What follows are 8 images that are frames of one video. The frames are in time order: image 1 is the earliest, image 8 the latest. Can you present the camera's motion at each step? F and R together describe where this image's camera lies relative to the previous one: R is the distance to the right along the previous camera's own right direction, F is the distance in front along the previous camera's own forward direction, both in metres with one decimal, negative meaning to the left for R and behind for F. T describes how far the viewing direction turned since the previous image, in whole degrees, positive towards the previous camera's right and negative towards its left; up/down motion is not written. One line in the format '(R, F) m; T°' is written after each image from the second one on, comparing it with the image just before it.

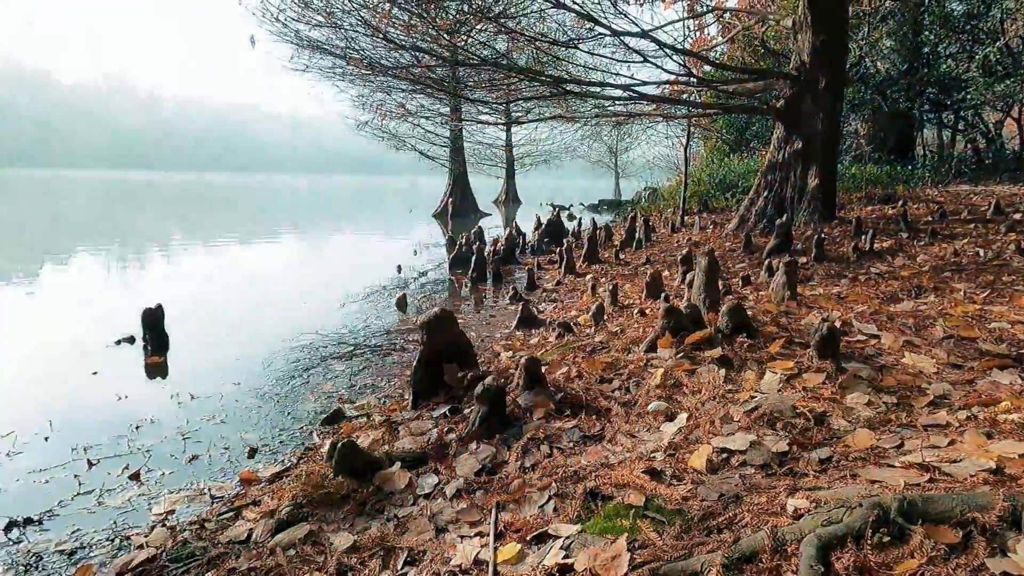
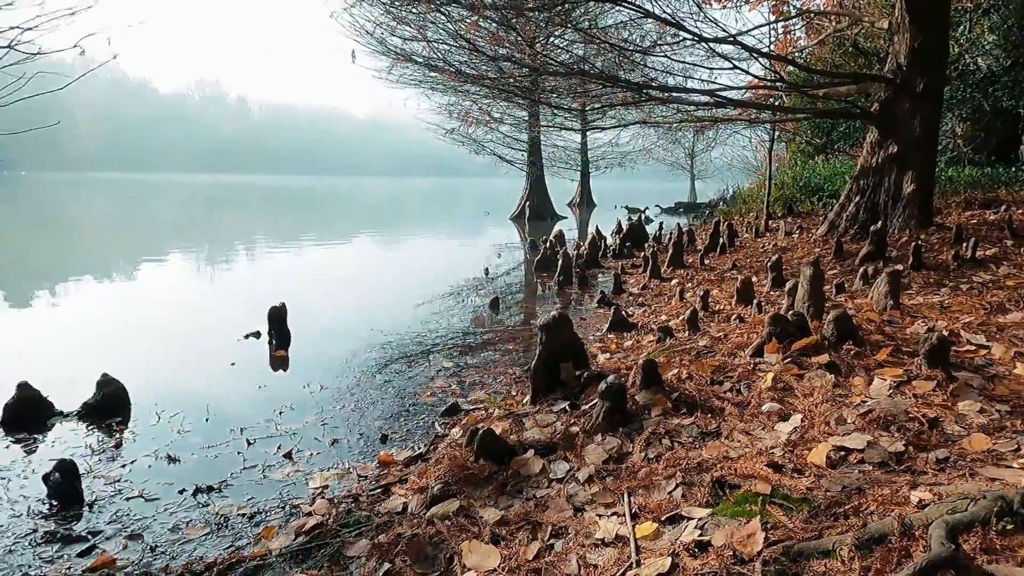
(-0.3, -0.3) m; -6°
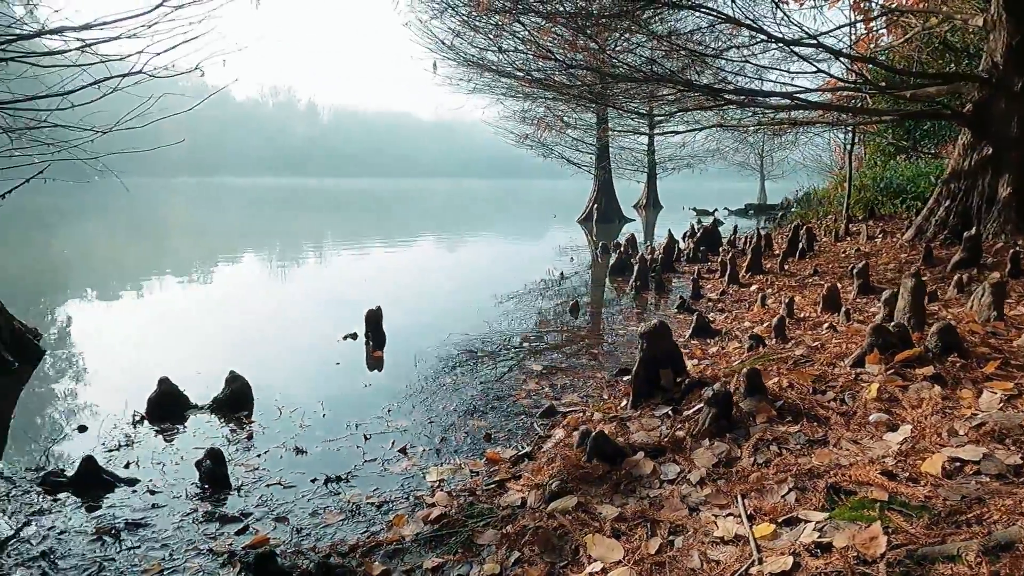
(-0.3, -0.2) m; -5°
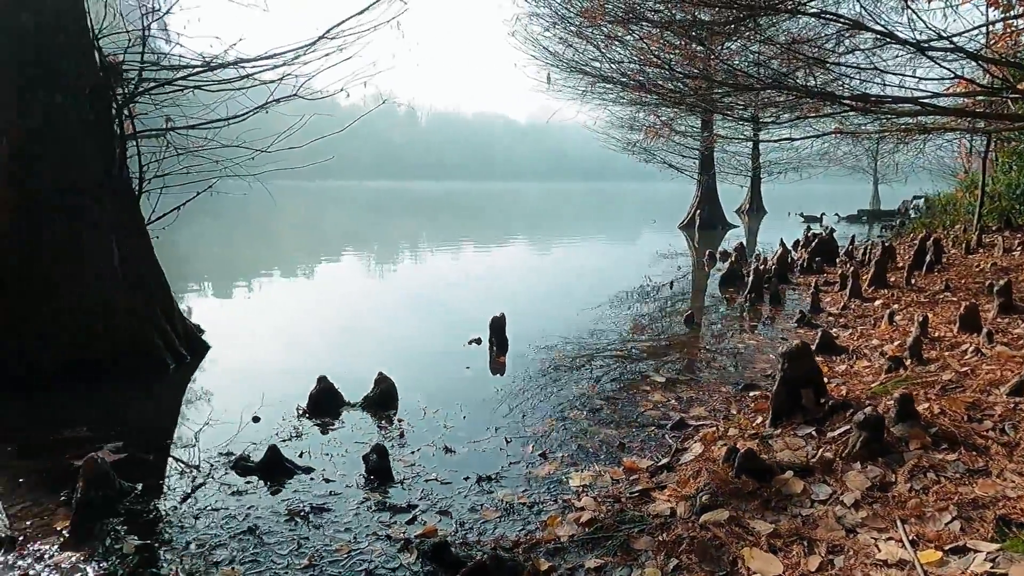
(-0.3, -0.3) m; -8°
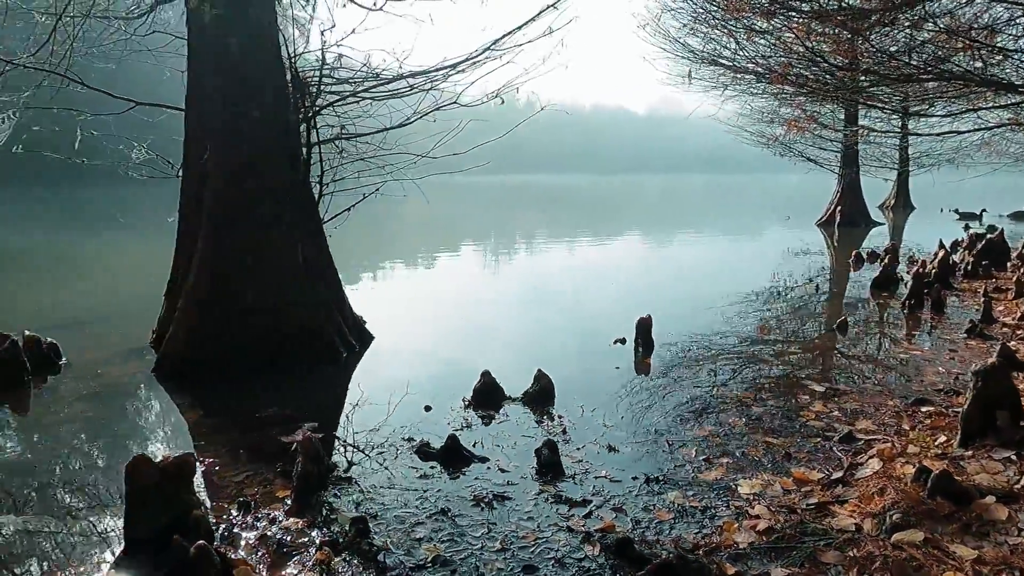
(-0.4, -0.2) m; -10°
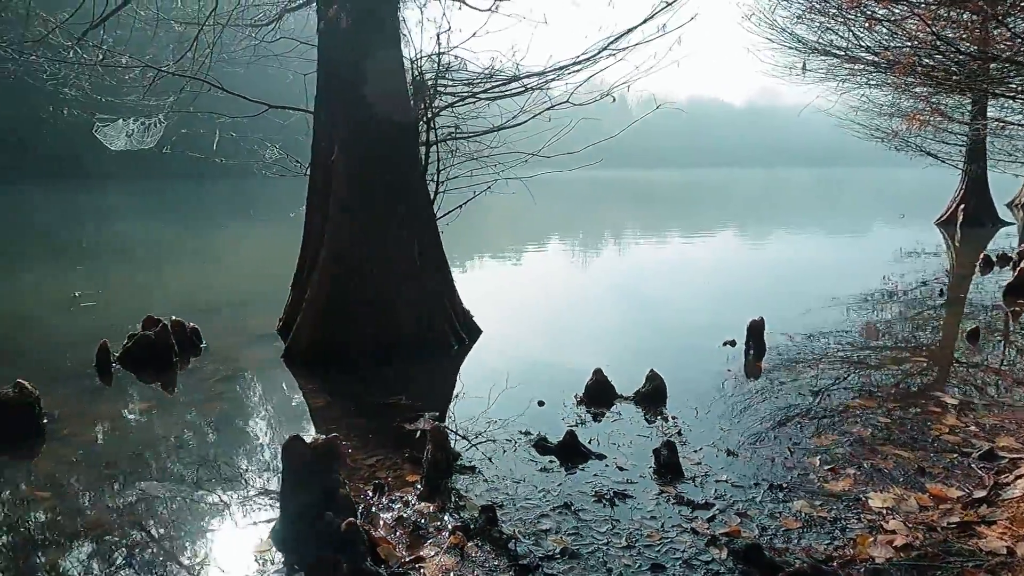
(-0.2, -0.1) m; -7°
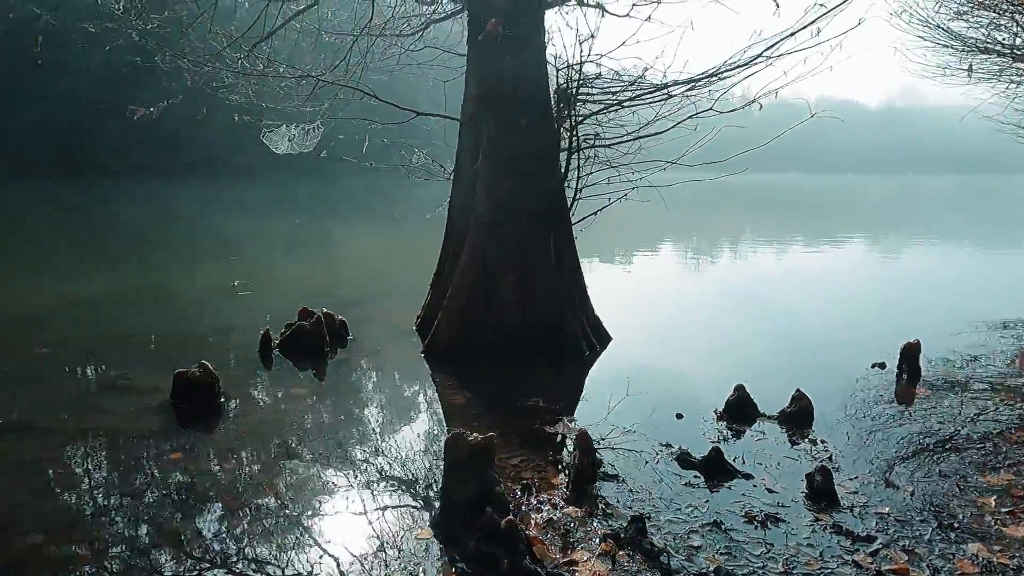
(-0.3, -0.1) m; -9°
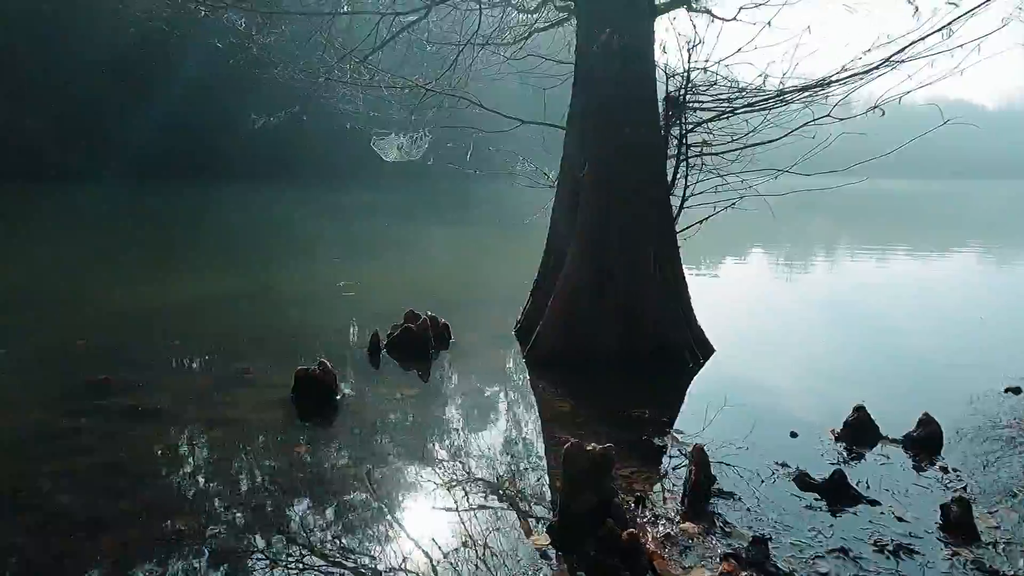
(-0.2, -0.1) m; -7°
